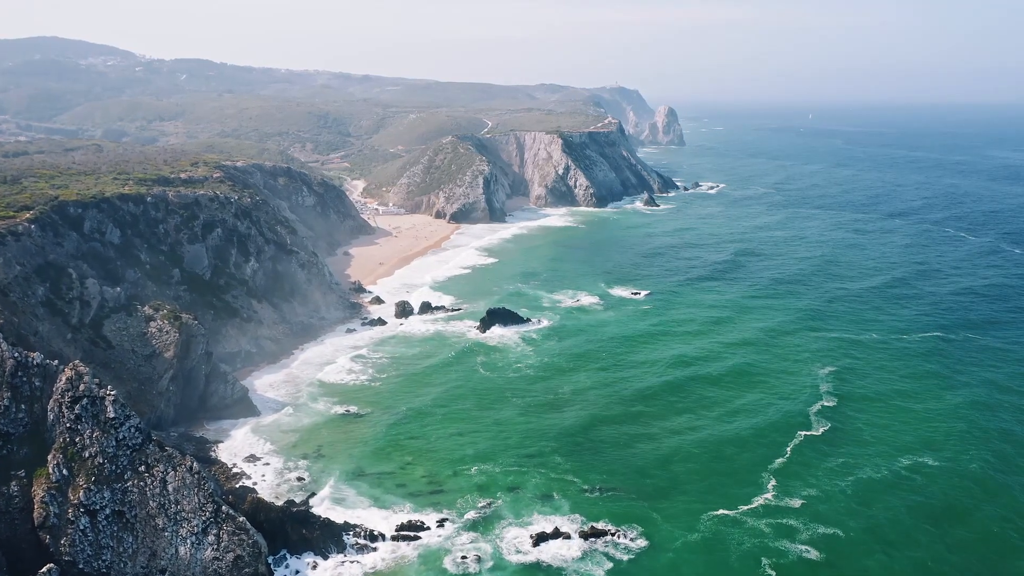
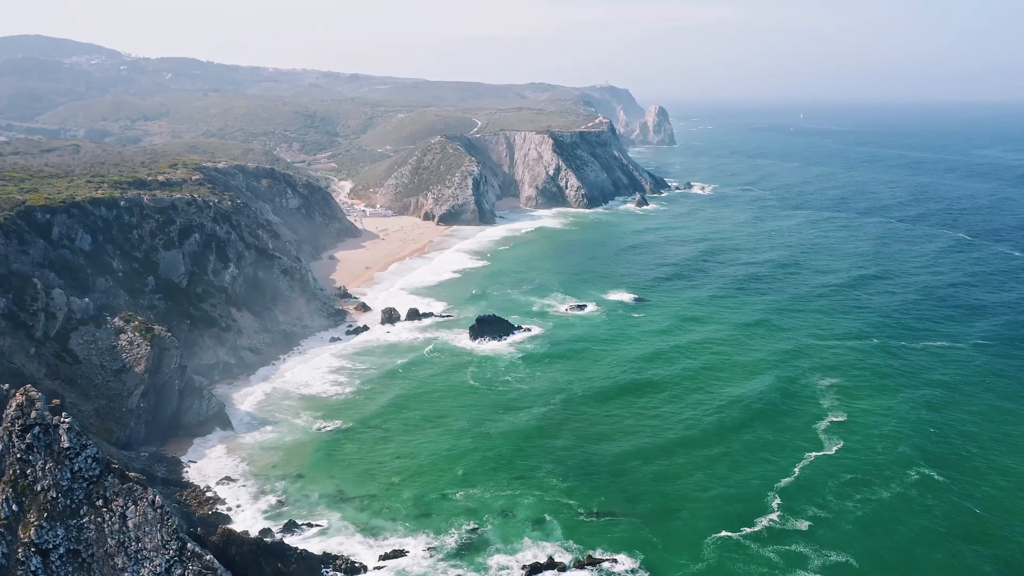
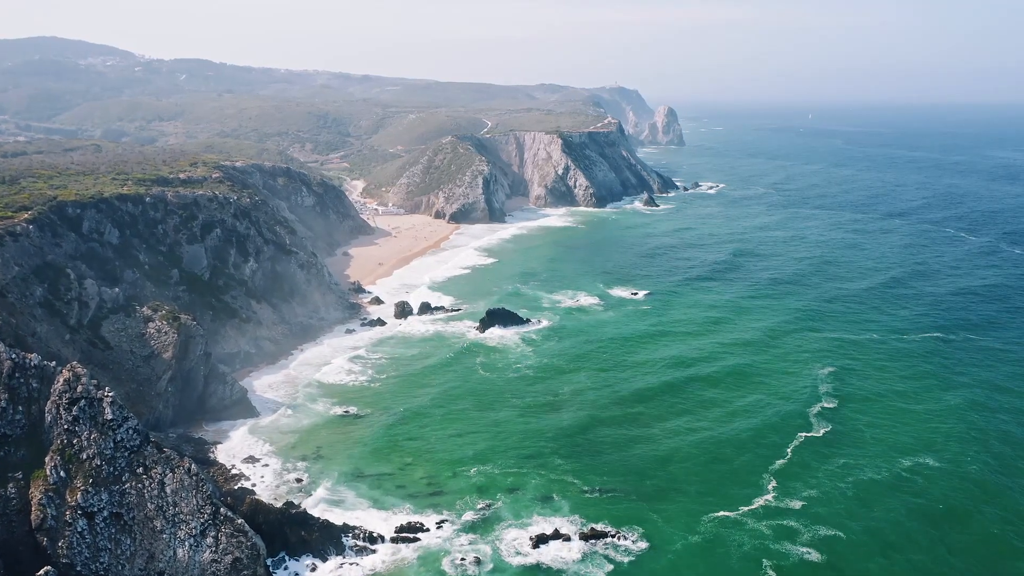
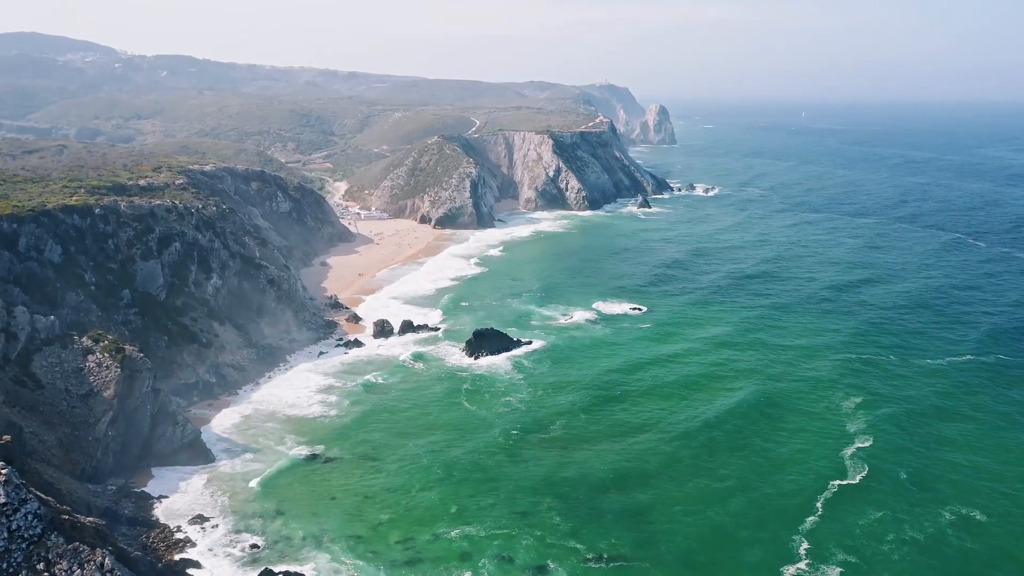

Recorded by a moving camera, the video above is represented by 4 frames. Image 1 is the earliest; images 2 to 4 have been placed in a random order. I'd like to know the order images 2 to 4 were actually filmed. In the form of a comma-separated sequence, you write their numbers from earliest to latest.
3, 2, 4
